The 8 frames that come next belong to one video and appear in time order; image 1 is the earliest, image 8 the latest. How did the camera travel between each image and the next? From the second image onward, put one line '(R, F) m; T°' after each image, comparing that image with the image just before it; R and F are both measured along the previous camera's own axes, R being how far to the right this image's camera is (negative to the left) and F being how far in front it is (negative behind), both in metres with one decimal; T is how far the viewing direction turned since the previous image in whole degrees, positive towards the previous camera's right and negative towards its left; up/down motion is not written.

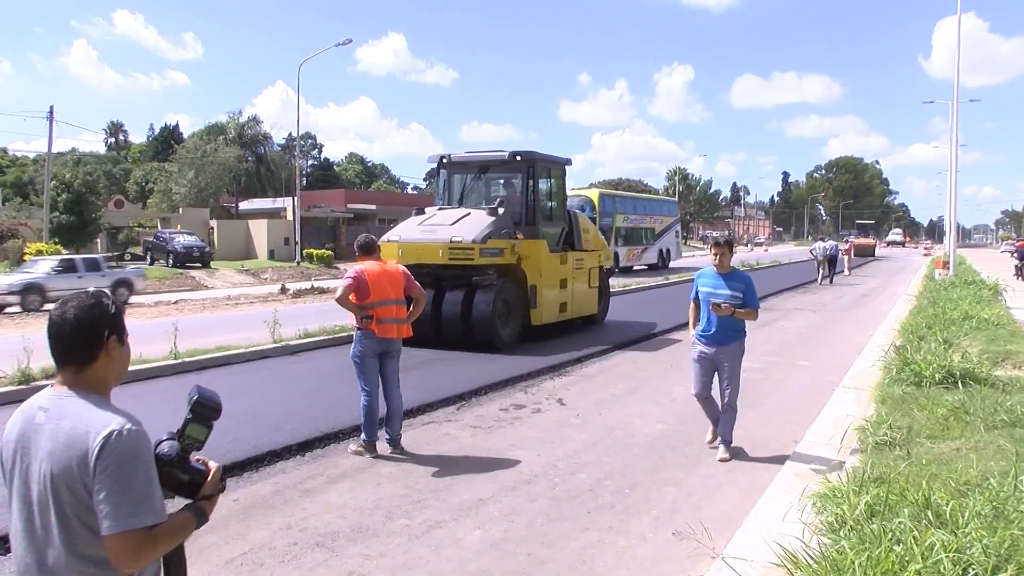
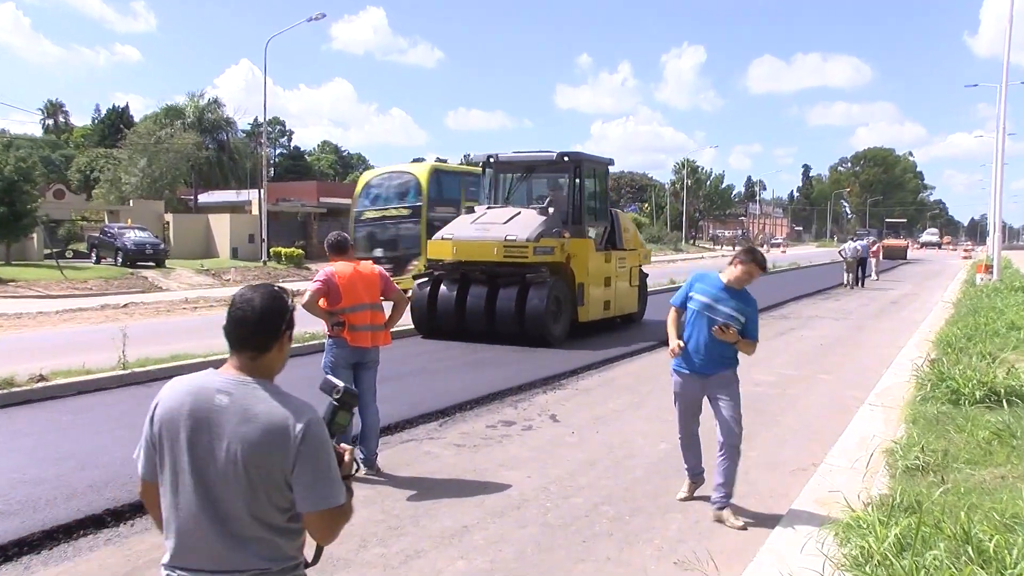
(+0.2, +1.0) m; 0°
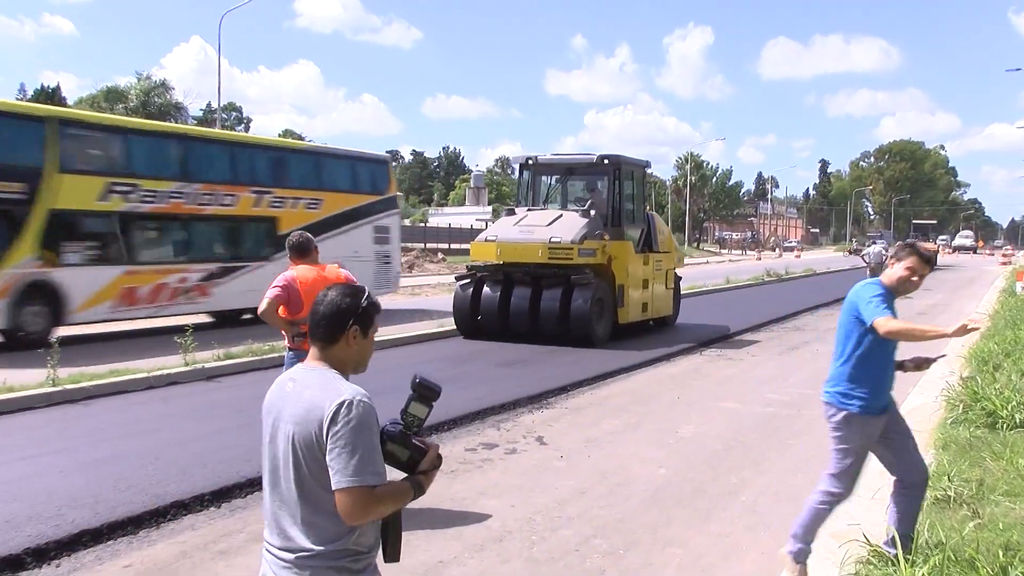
(+0.2, +1.0) m; 0°
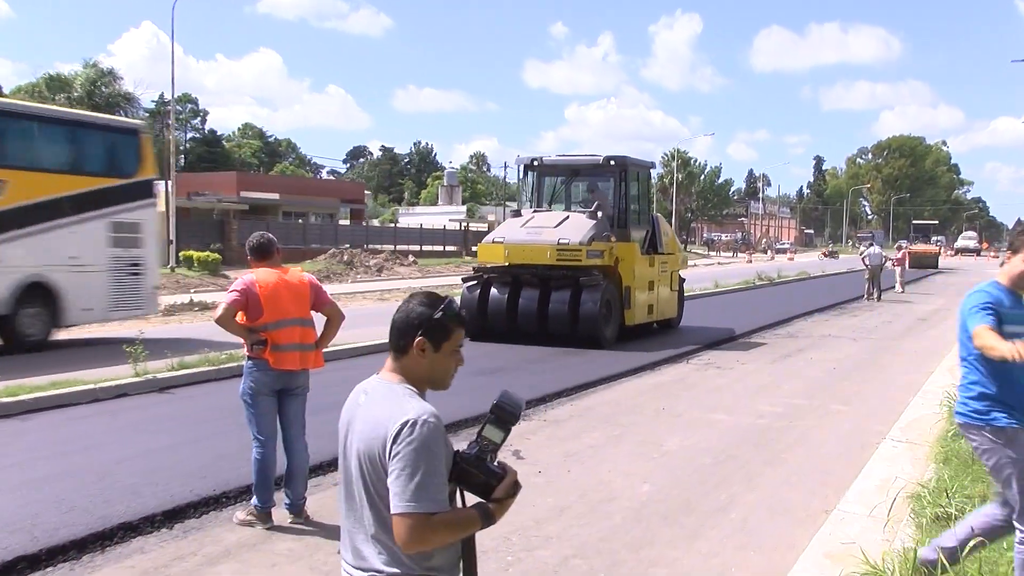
(+0.3, +0.5) m; 0°
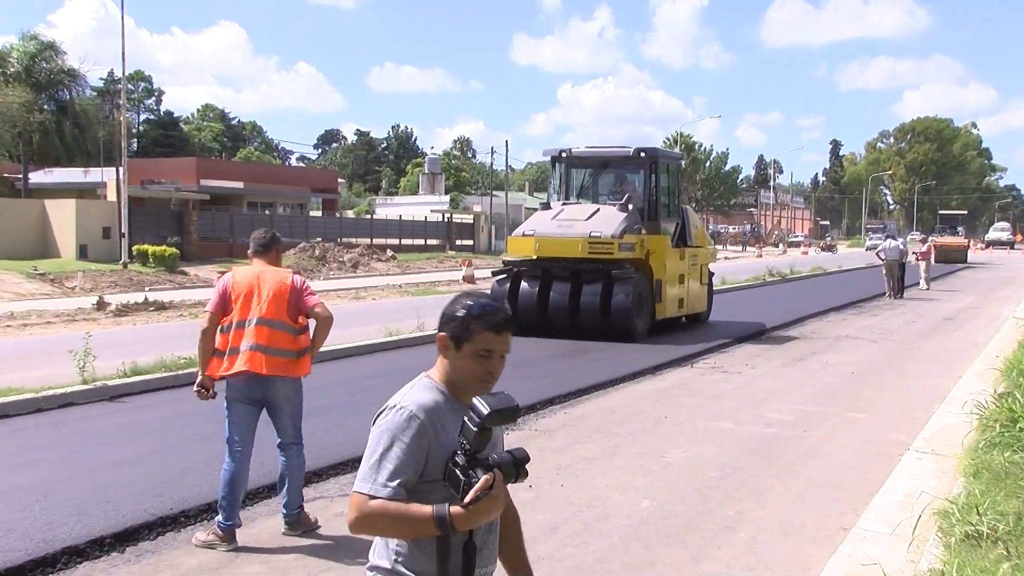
(+0.1, +0.7) m; 0°
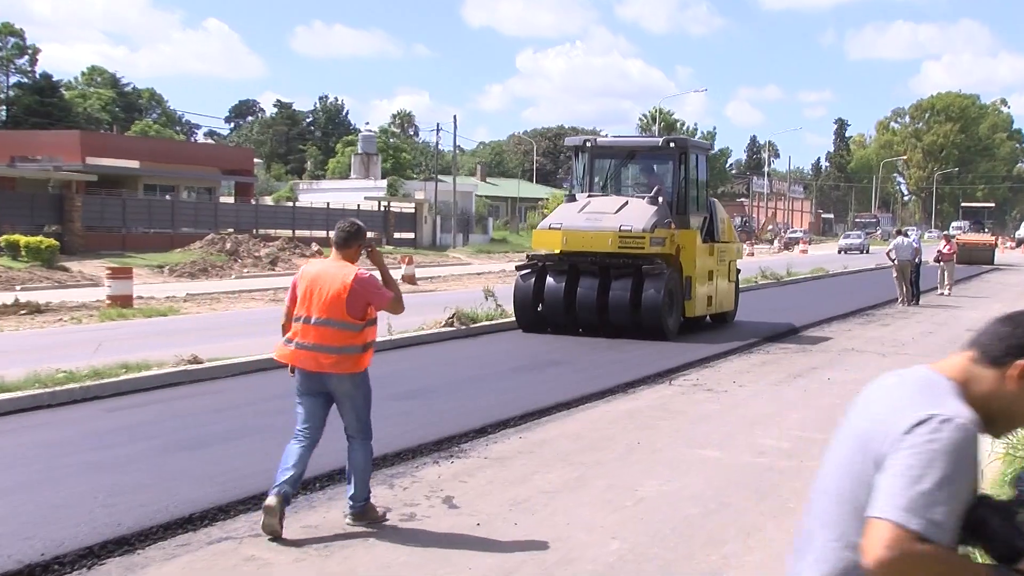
(+0.5, +1.1) m; +1°
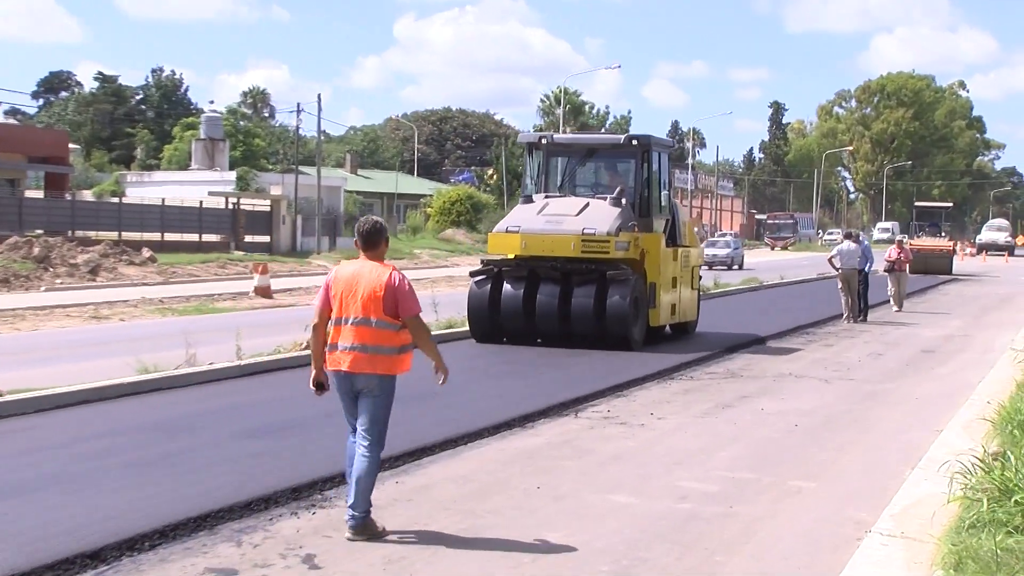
(+0.9, +1.0) m; +2°
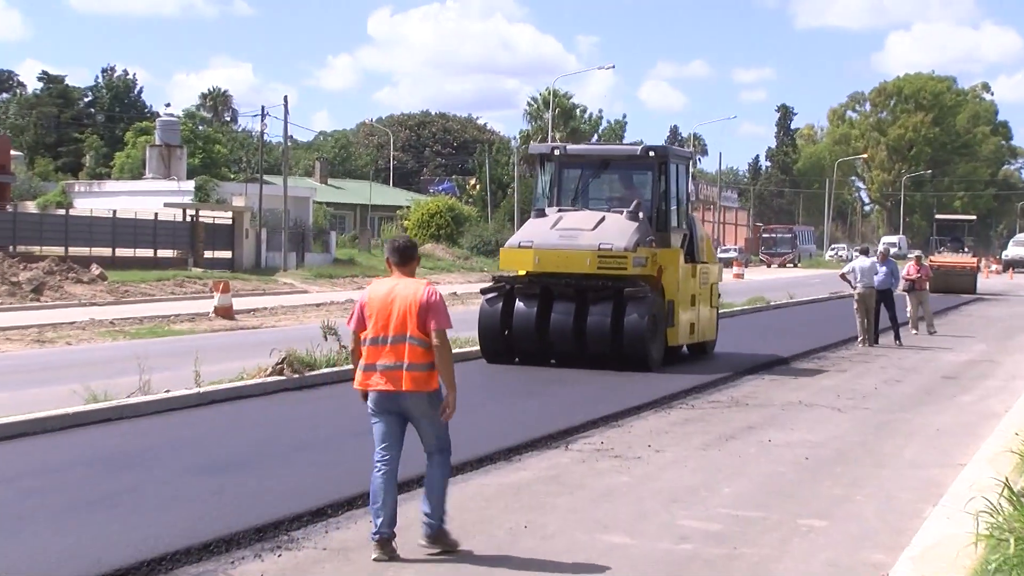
(+0.1, +0.4) m; 0°
